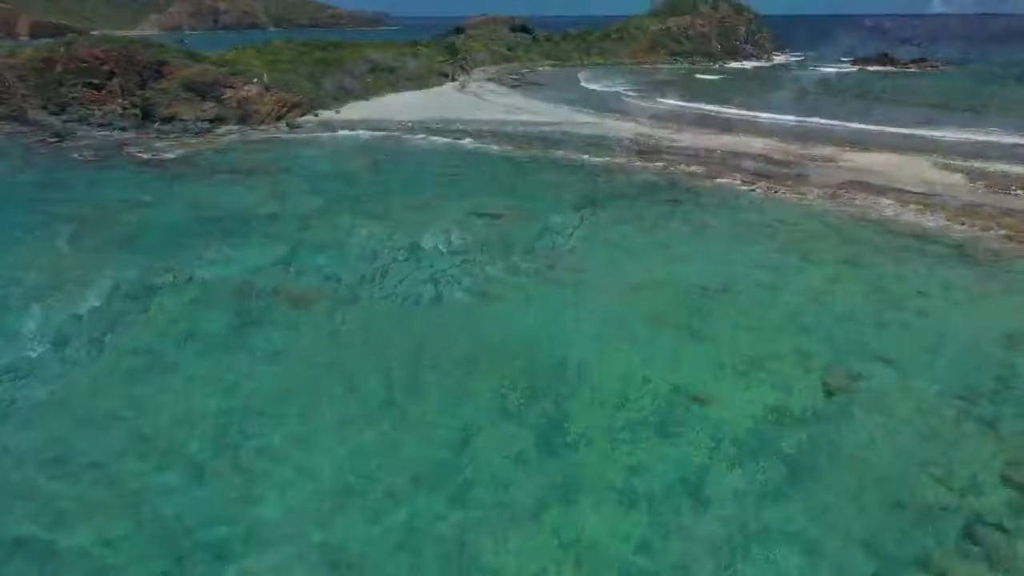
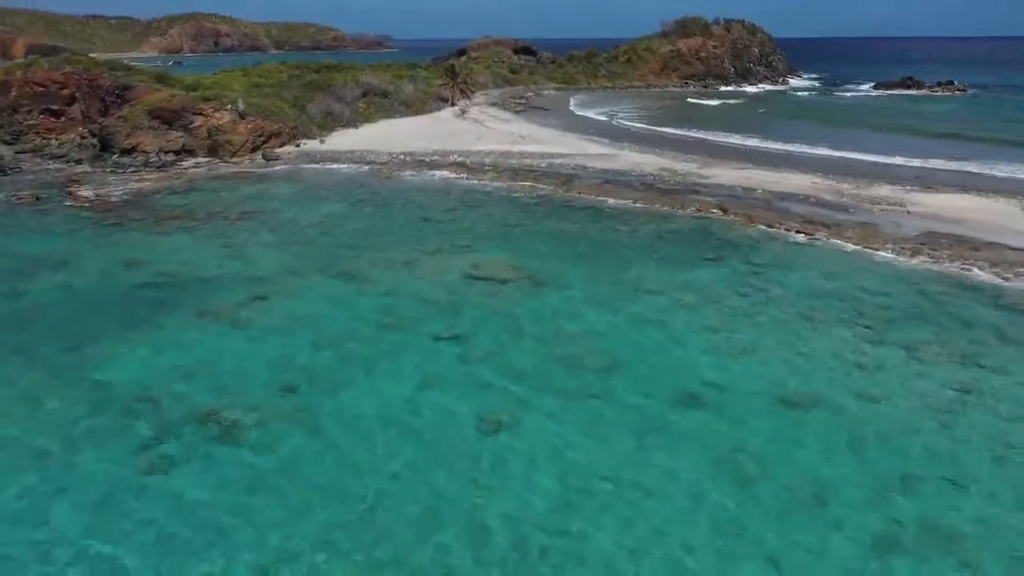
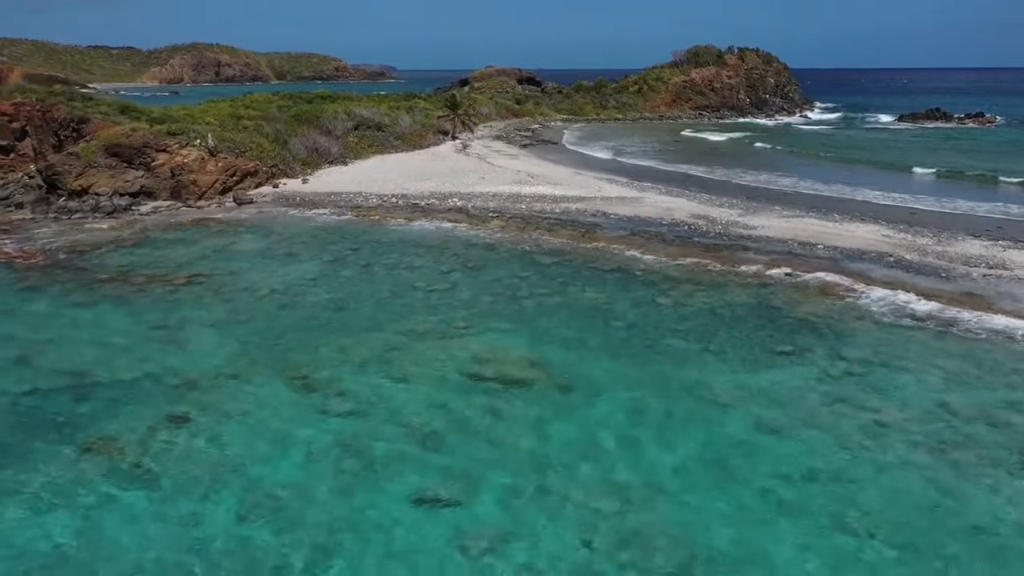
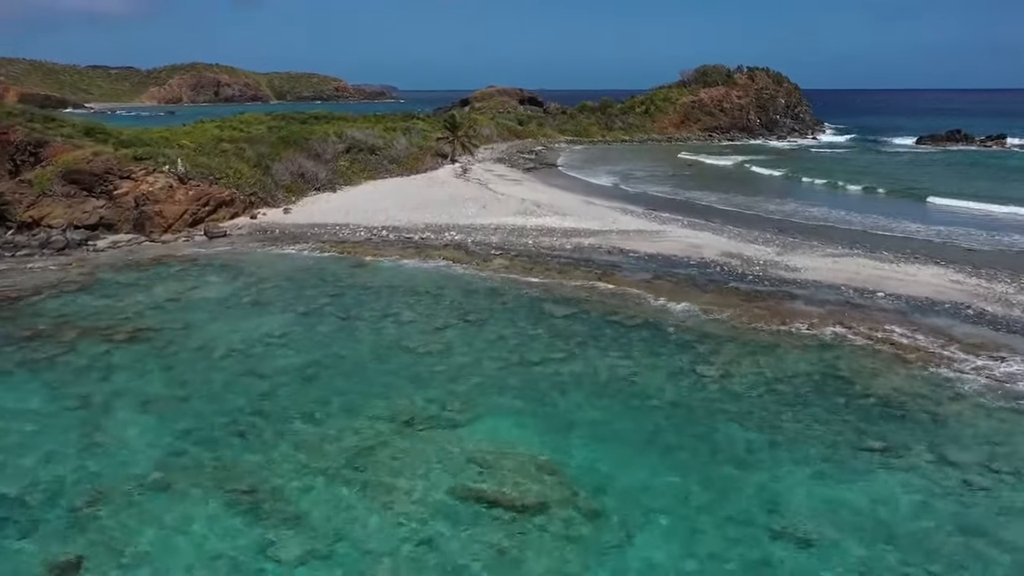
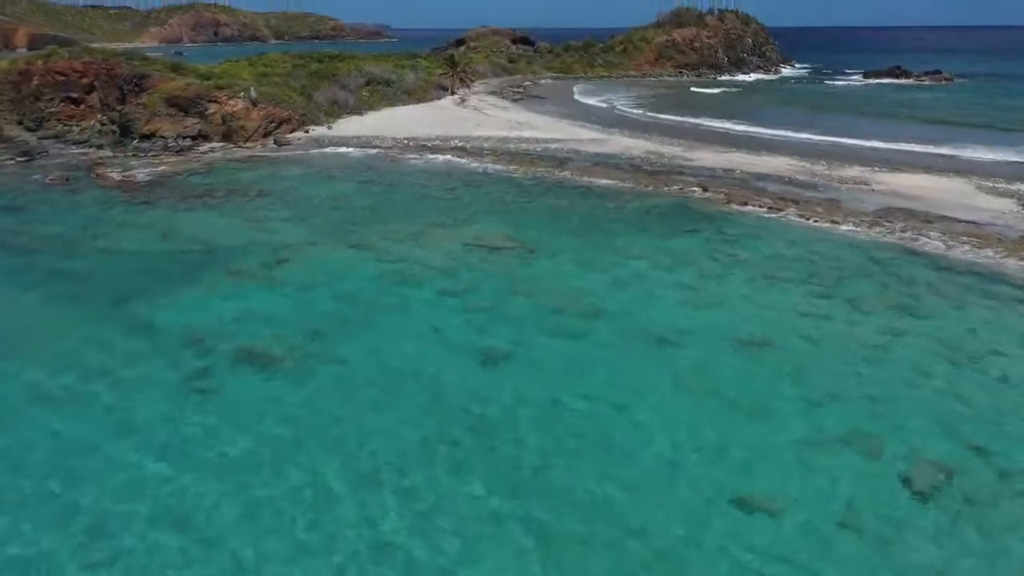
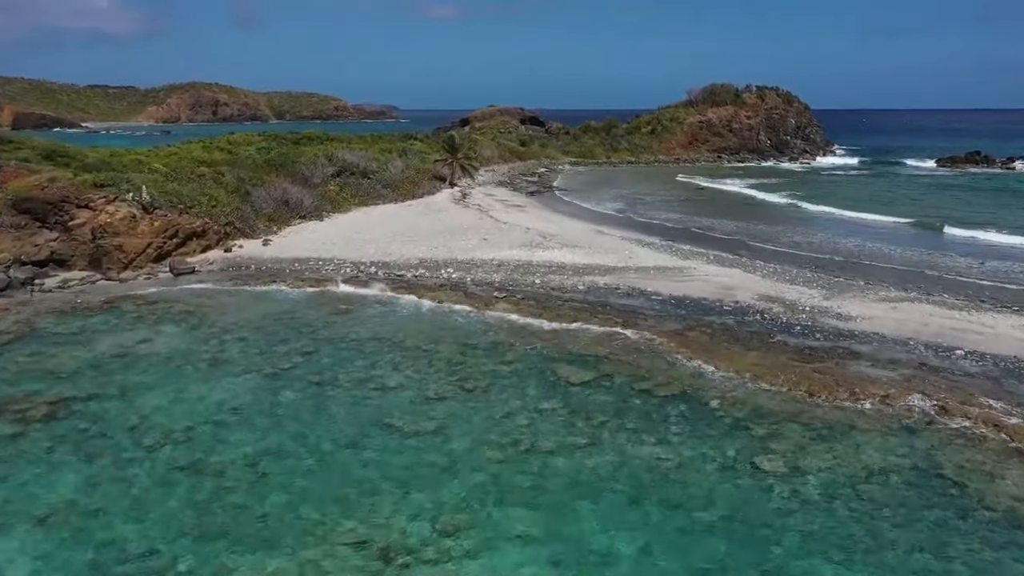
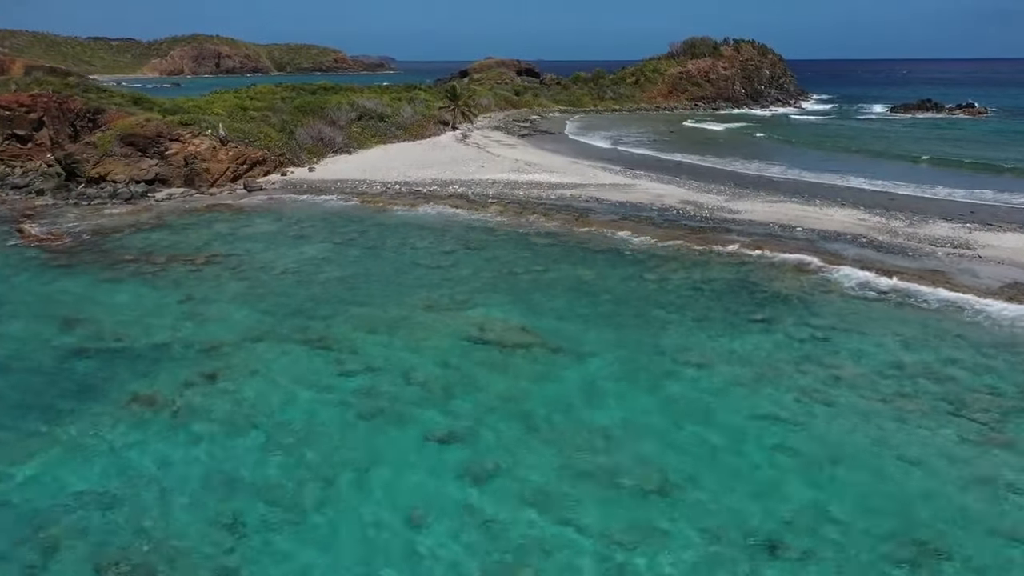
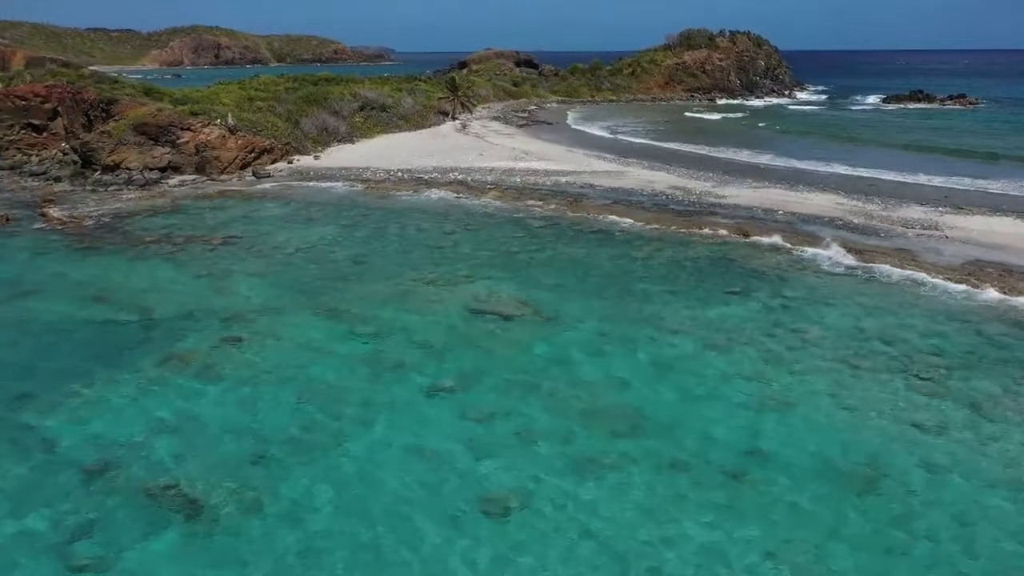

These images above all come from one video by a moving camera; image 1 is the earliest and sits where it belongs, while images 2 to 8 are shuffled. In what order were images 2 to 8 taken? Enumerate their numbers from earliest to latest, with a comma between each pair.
5, 2, 8, 7, 3, 4, 6
